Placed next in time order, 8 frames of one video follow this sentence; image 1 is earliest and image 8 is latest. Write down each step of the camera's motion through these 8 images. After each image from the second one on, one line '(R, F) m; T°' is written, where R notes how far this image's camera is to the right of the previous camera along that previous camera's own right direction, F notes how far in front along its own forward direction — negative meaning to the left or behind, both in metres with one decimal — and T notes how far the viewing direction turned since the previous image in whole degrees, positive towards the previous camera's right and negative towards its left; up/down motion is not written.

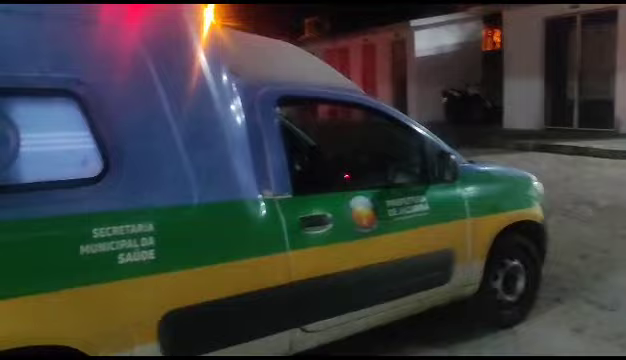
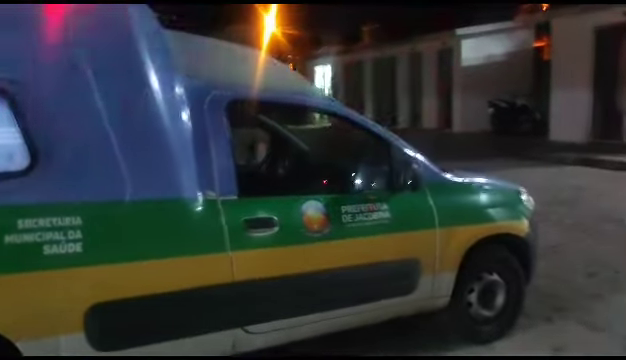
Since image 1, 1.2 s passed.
(+0.7, 0.0) m; -6°
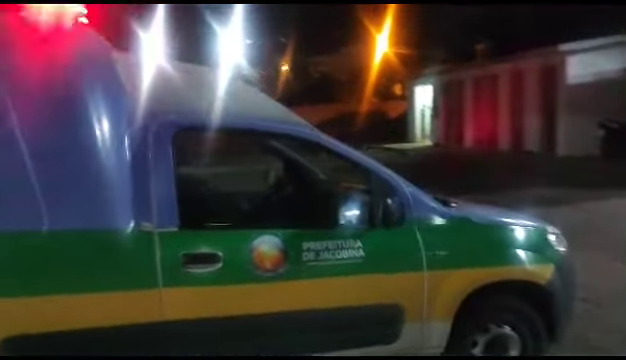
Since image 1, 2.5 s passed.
(+1.0, +0.4) m; -11°
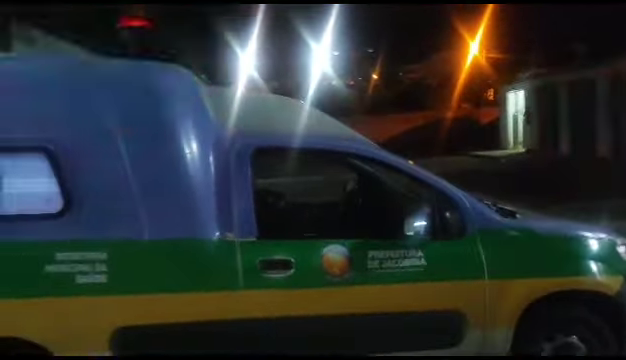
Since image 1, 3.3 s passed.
(+0.2, -0.4) m; -9°
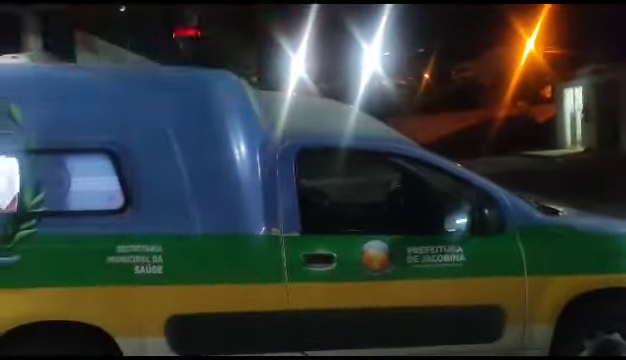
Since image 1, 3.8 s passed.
(+0.1, -0.2) m; -5°
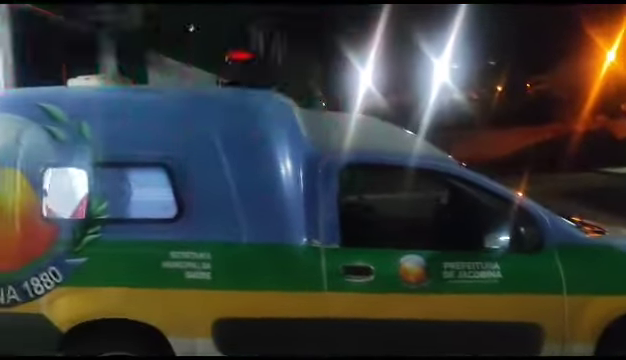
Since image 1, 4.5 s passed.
(+0.2, -0.2) m; -7°
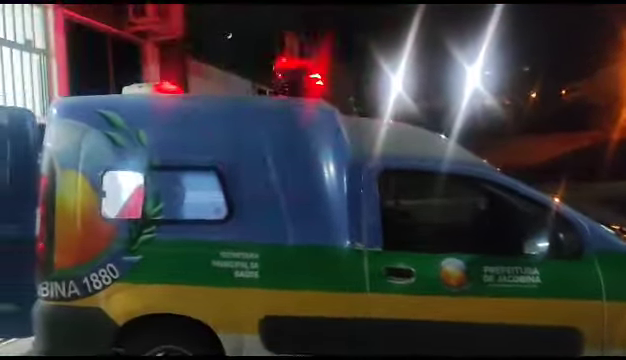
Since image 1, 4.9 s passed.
(-0.1, -0.2) m; -3°
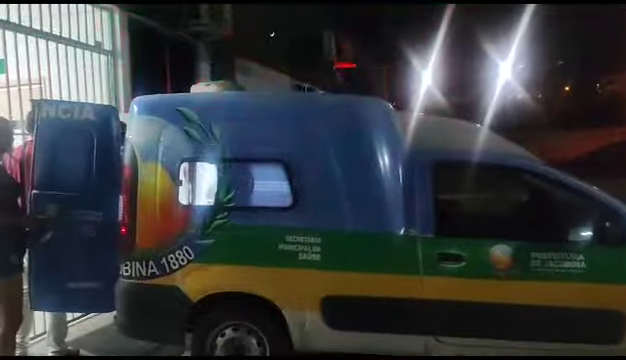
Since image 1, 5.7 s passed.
(-0.3, -0.4) m; -3°
